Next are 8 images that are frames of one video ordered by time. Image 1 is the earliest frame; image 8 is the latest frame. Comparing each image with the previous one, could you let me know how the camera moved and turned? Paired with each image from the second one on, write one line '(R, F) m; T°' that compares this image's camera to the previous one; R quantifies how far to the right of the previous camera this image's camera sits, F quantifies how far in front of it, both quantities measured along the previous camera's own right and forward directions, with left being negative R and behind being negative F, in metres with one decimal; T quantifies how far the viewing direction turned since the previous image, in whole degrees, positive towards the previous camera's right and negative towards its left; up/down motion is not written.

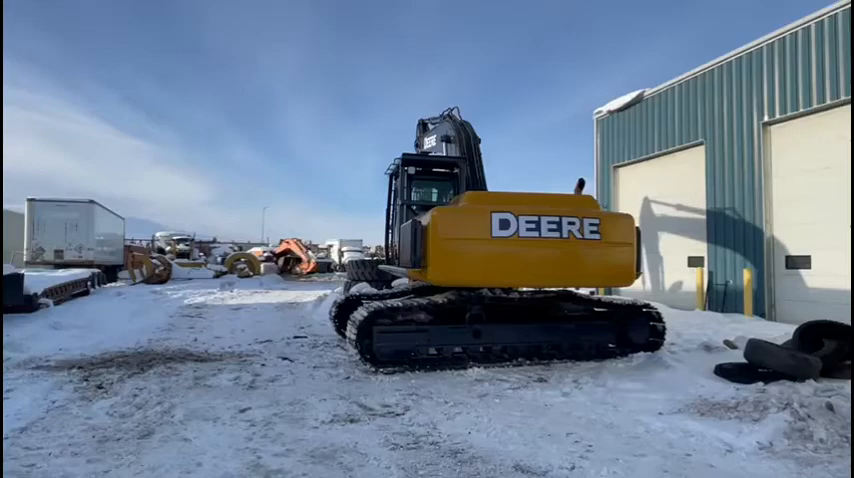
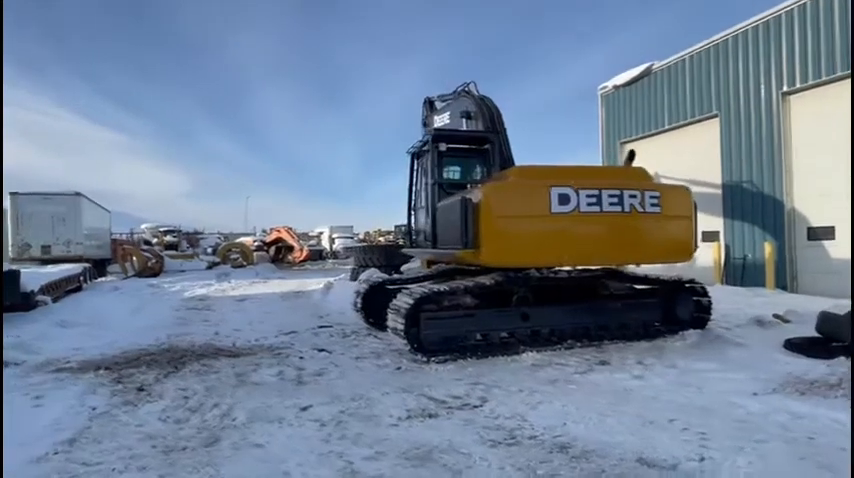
(-0.8, +0.4) m; +2°
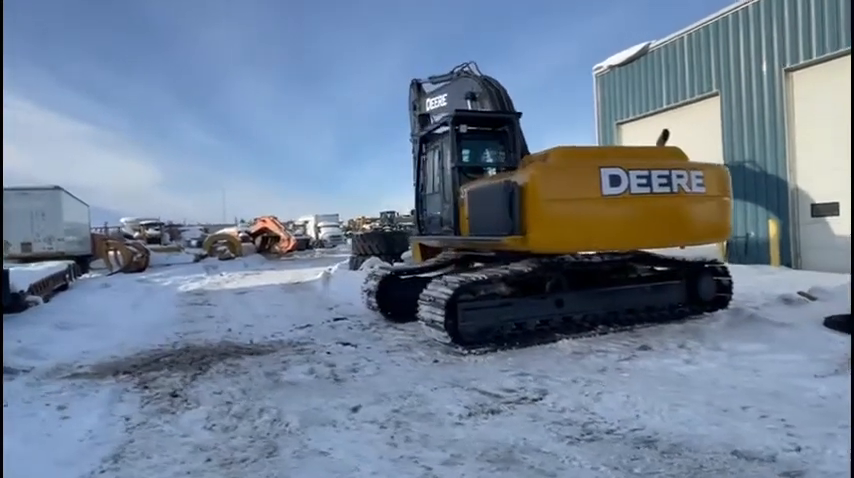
(-0.6, +0.3) m; +2°
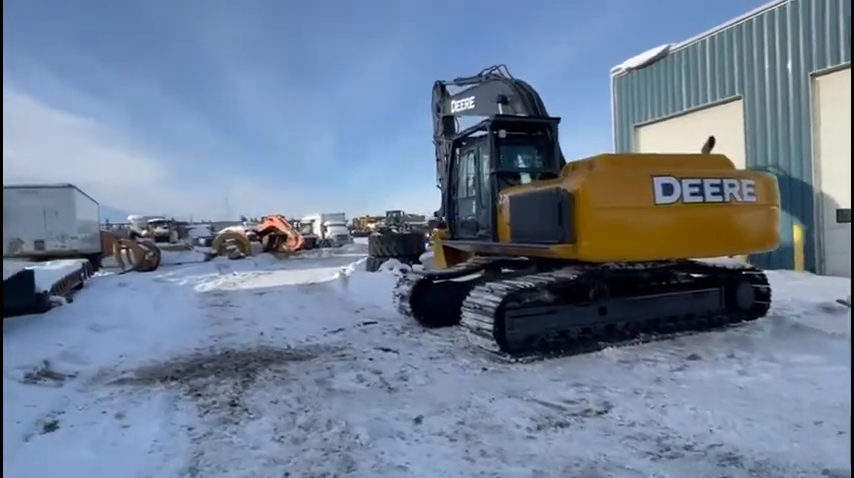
(-0.5, 0.0) m; 0°
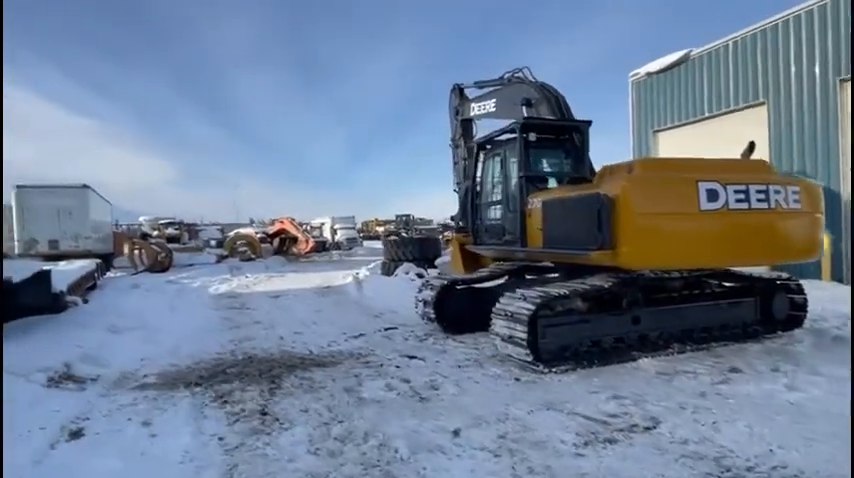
(-0.3, +0.2) m; -1°
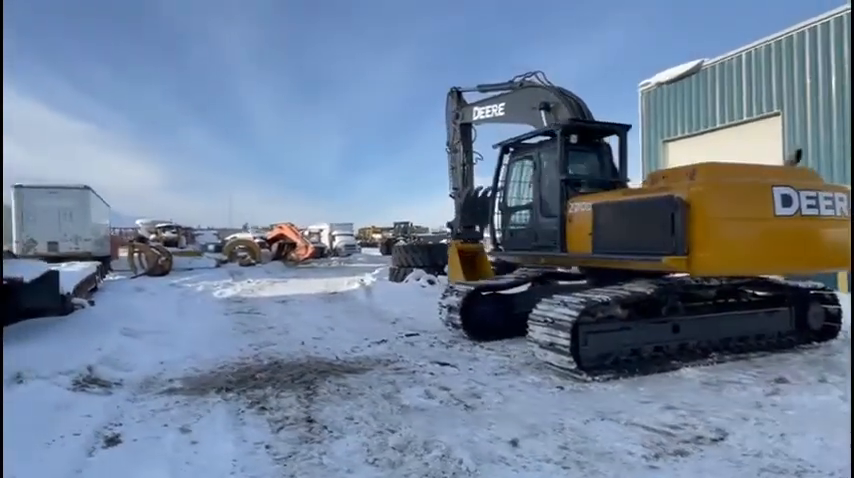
(-0.5, +0.2) m; +1°
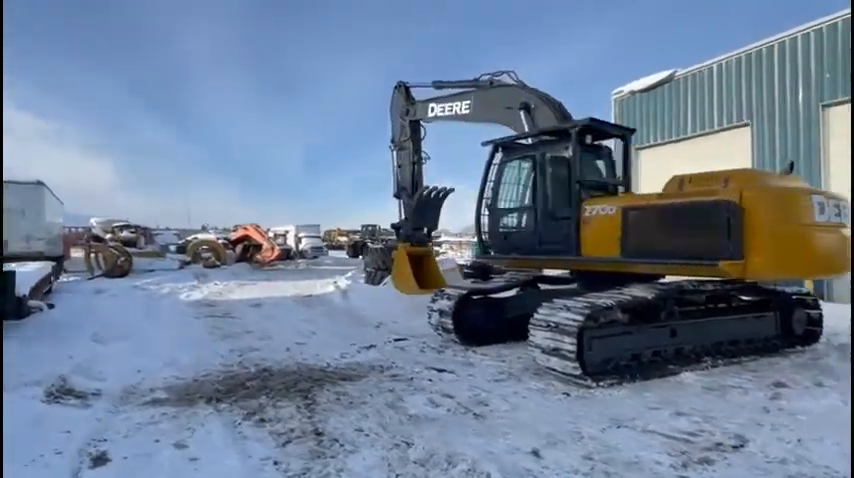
(-0.4, +0.2) m; +4°
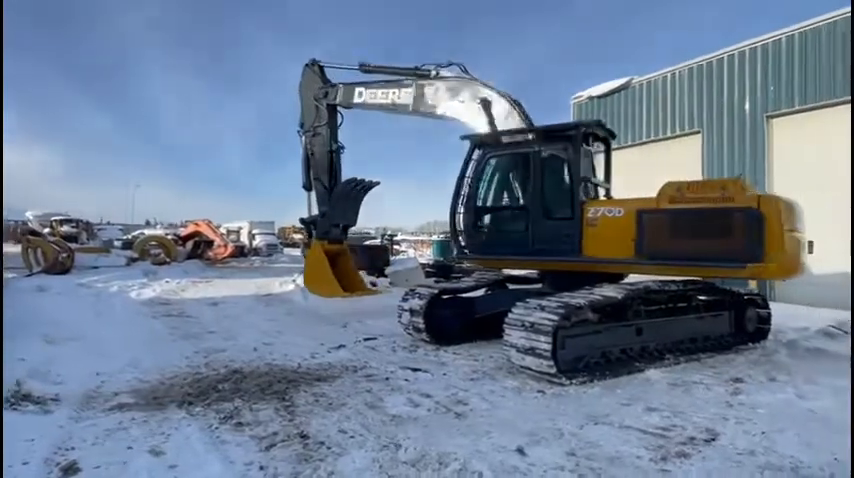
(-0.3, 0.0) m; +5°
